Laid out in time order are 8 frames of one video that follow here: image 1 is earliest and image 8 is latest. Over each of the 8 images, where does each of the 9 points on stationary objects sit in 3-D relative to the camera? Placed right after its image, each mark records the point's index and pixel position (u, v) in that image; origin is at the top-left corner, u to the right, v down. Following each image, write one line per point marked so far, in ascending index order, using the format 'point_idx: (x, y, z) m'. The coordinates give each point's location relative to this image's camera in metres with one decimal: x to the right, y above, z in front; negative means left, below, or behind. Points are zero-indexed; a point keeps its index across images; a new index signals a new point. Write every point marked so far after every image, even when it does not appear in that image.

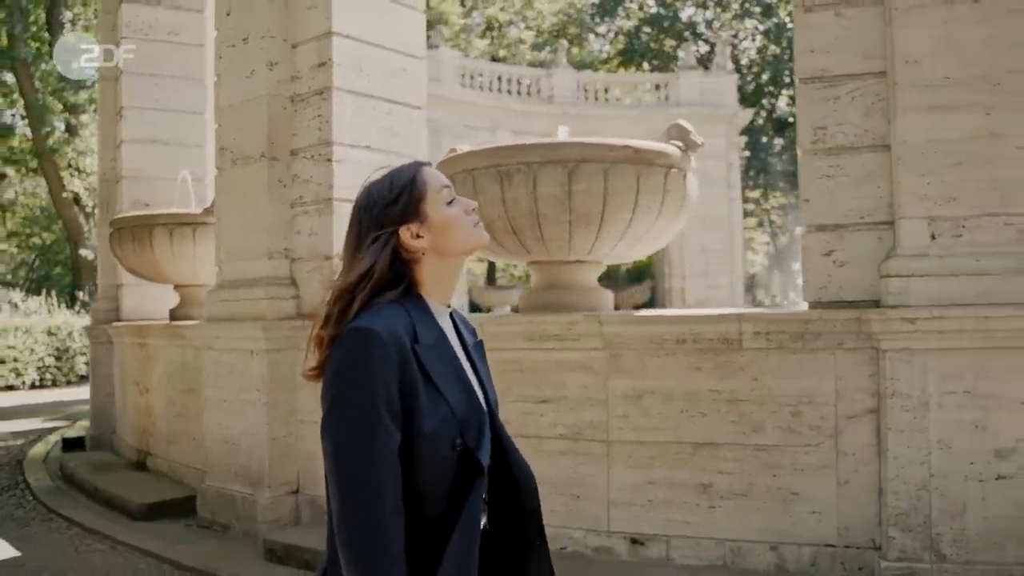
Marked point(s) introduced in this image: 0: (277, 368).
0: (-1.6, -0.5, +6.4) m
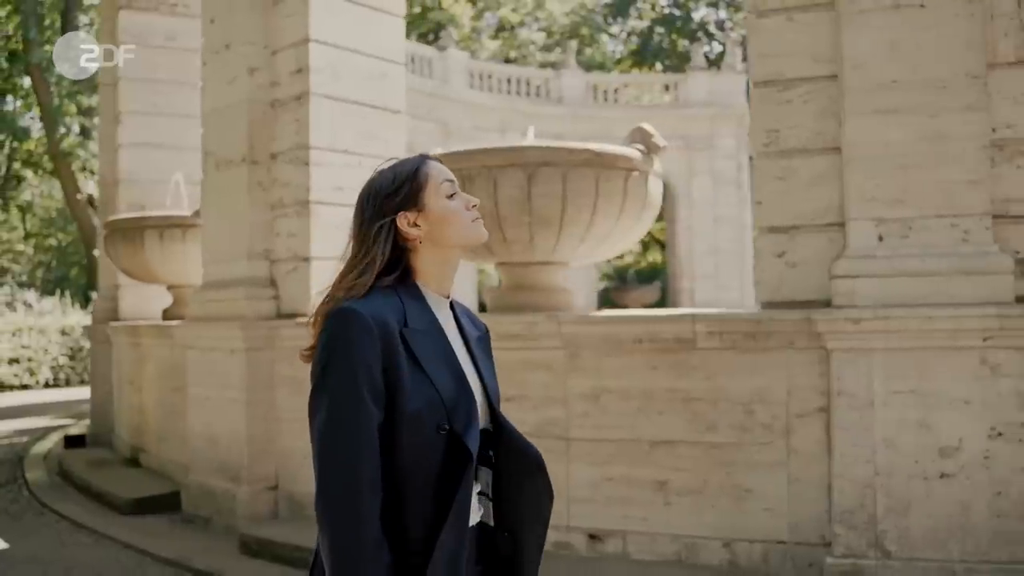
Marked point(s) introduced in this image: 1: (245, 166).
0: (-1.8, -0.5, +6.6) m
1: (-1.9, +0.9, +6.8) m
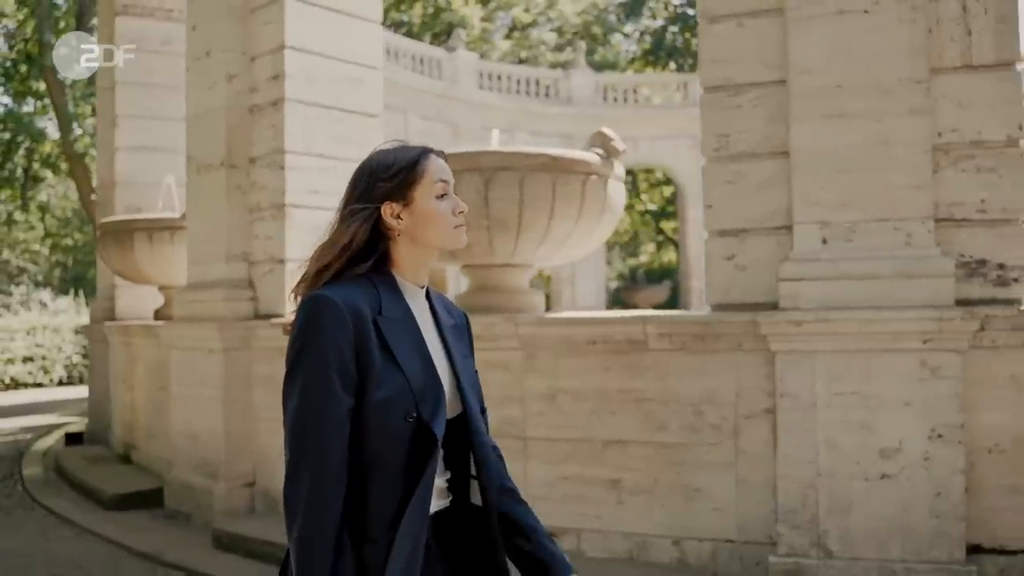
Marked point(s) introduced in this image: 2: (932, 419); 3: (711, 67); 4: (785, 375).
0: (-2.0, -0.6, +6.7) m
1: (-2.1, +0.9, +6.9) m
2: (+2.0, -0.6, +4.5) m
3: (+1.1, +1.2, +5.1) m
4: (+1.4, -0.4, +4.7) m
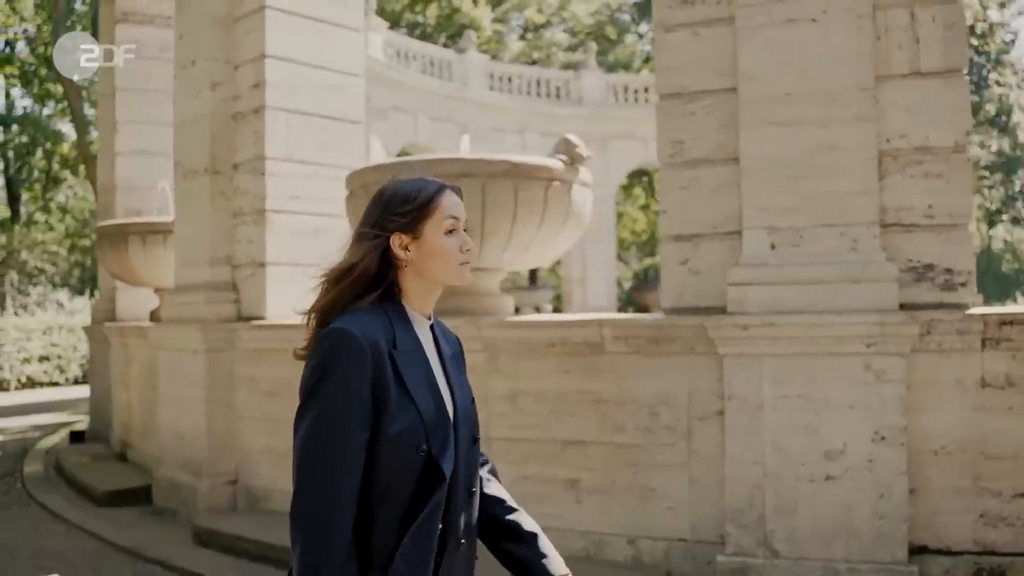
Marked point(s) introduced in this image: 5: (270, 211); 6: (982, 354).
0: (-2.2, -0.6, +6.9) m
1: (-2.3, +0.8, +7.1) m
2: (+1.8, -0.6, +4.6) m
3: (+0.9, +1.2, +5.2) m
4: (+1.1, -0.5, +4.8) m
5: (-1.8, +0.6, +6.9) m
6: (+2.3, -0.3, +4.7) m
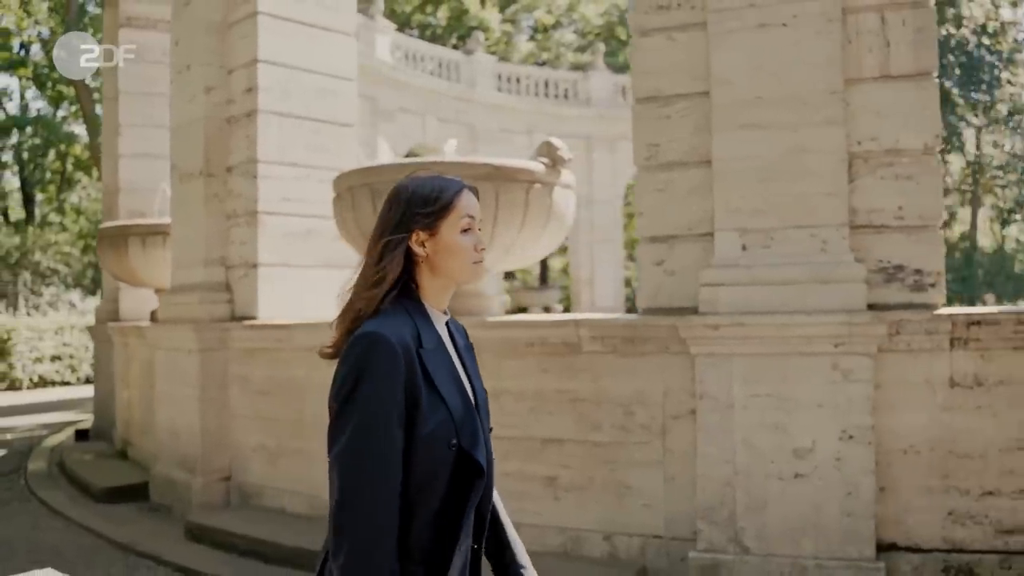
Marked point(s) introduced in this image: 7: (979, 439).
0: (-2.3, -0.6, +7.0) m
1: (-2.4, +0.8, +7.3) m
2: (+1.6, -0.7, +4.7) m
3: (+0.7, +1.2, +5.3) m
4: (+1.0, -0.5, +4.9) m
5: (-1.8, +0.6, +7.0) m
6: (+2.2, -0.3, +4.7) m
7: (+2.3, -0.8, +4.7) m
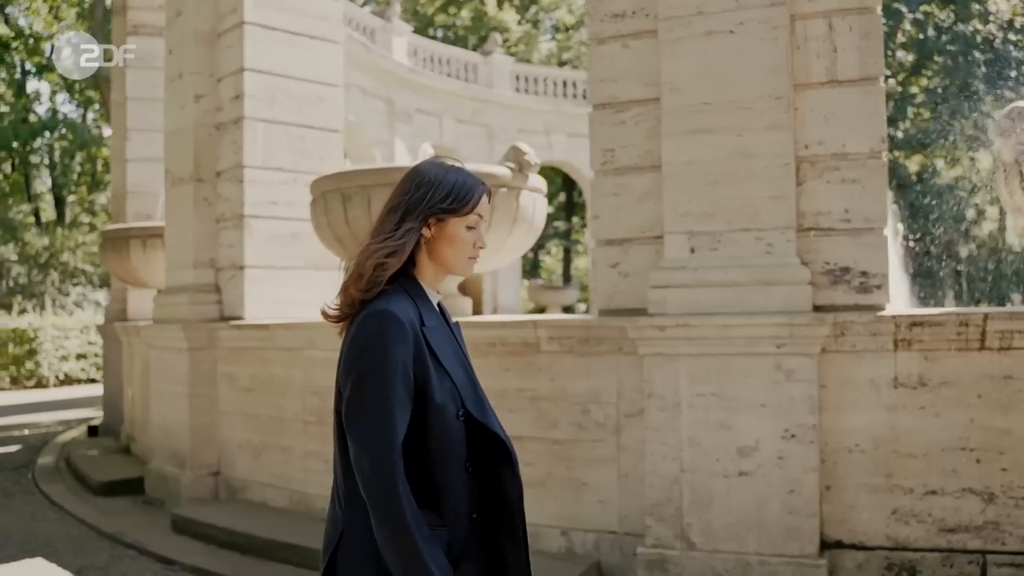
0: (-2.4, -0.6, +7.3) m
1: (-2.5, +0.8, +7.5) m
2: (+1.4, -0.7, +4.7) m
3: (+0.5, +1.2, +5.4) m
4: (+0.7, -0.5, +5.0) m
5: (-2.0, +0.5, +7.2) m
6: (+1.9, -0.3, +4.8) m
7: (+2.1, -0.8, +4.8) m
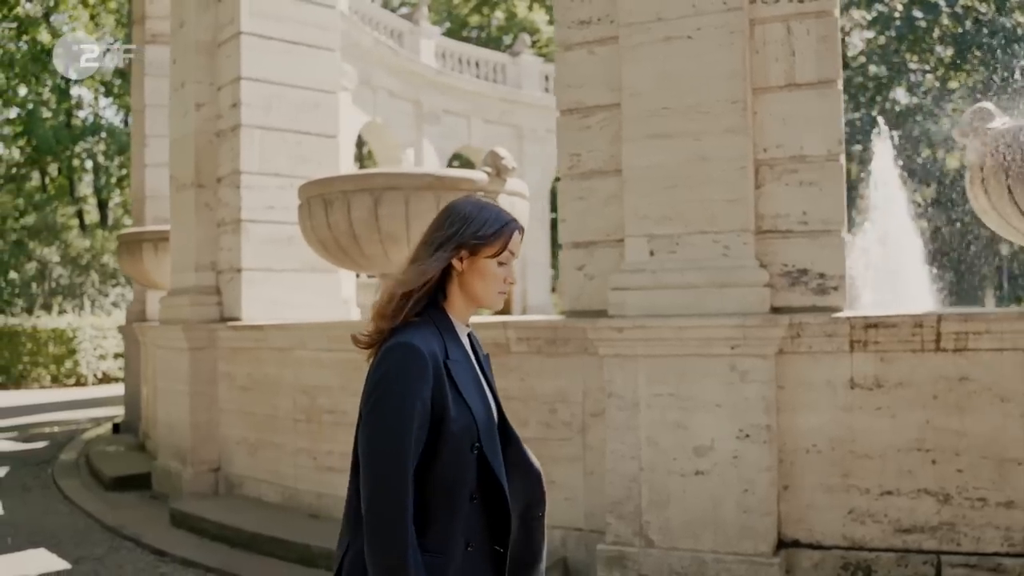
0: (-2.5, -0.6, +7.5) m
1: (-2.6, +0.8, +7.7) m
2: (+1.2, -0.7, +4.8) m
3: (+0.3, +1.1, +5.5) m
4: (+0.5, -0.5, +5.1) m
5: (-2.1, +0.5, +7.4) m
6: (+1.7, -0.3, +4.9) m
7: (+1.9, -0.8, +4.8) m
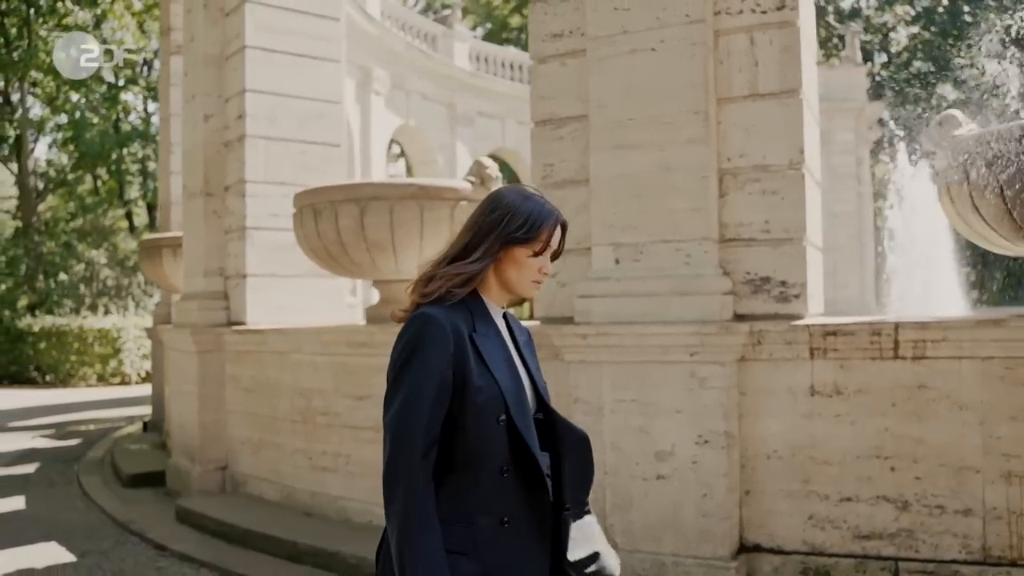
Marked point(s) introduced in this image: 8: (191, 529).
0: (-2.5, -0.6, +7.8) m
1: (-2.6, +0.8, +8.0) m
2: (+1.0, -0.7, +4.9) m
3: (+0.2, +1.1, +5.6) m
4: (+0.4, -0.5, +5.2) m
5: (-2.1, +0.5, +7.7) m
6: (+1.5, -0.4, +4.9) m
7: (+1.7, -0.8, +4.9) m
8: (-2.4, -1.8, +7.1) m
